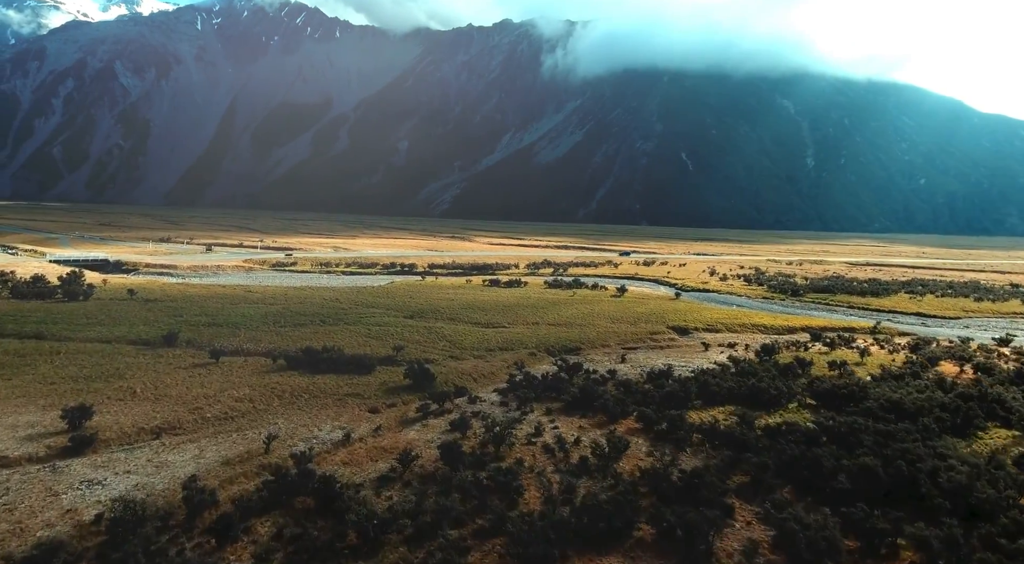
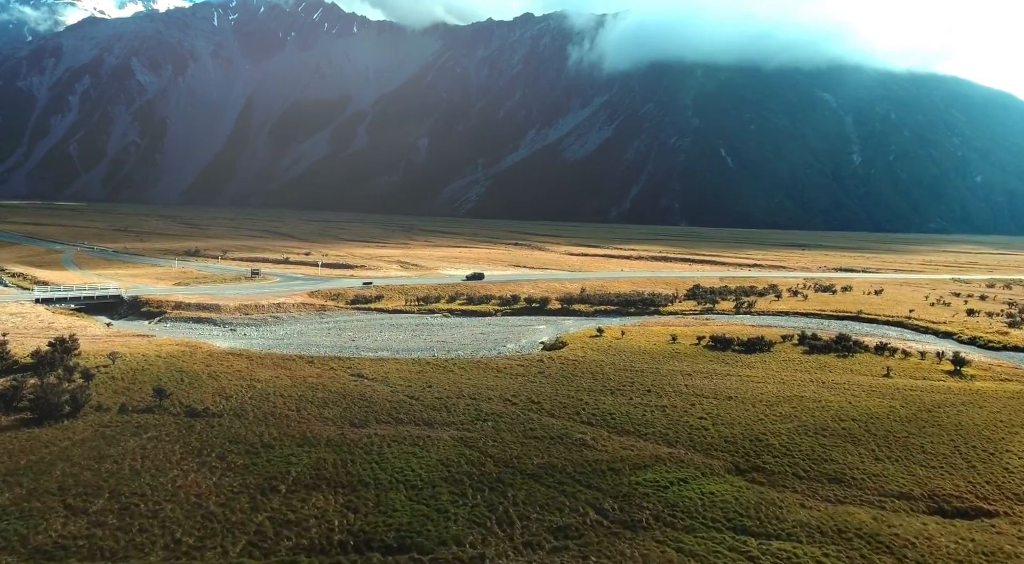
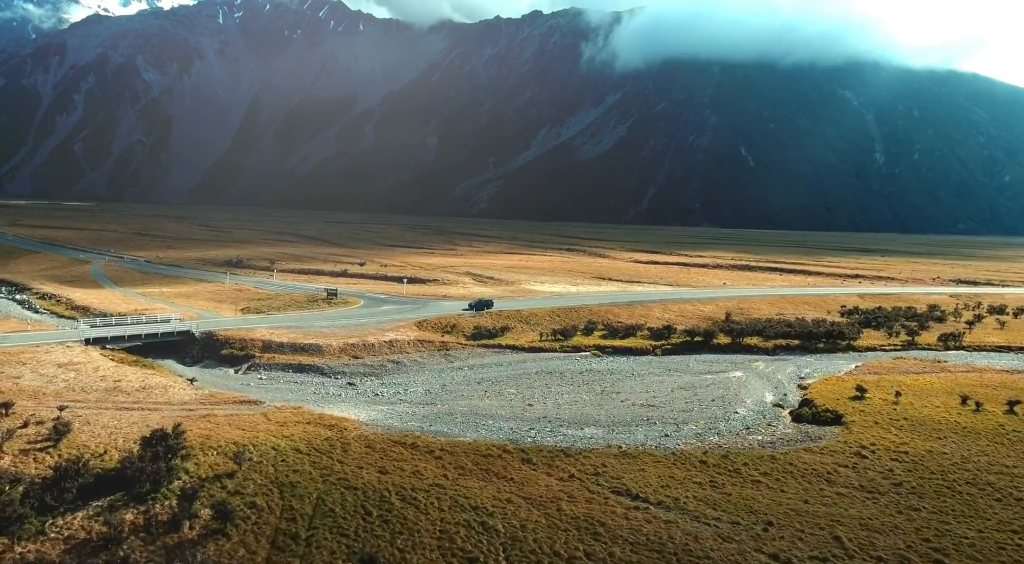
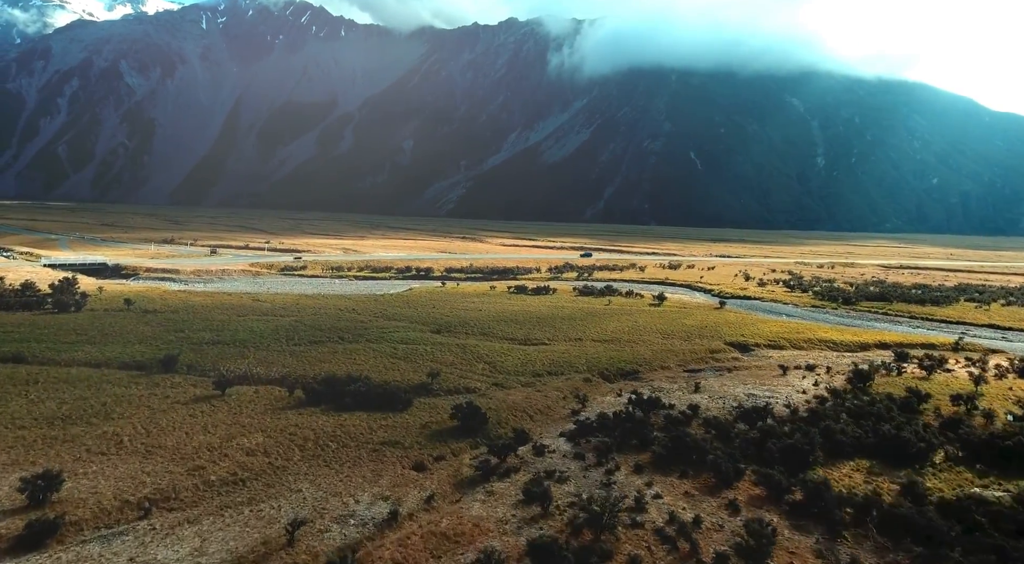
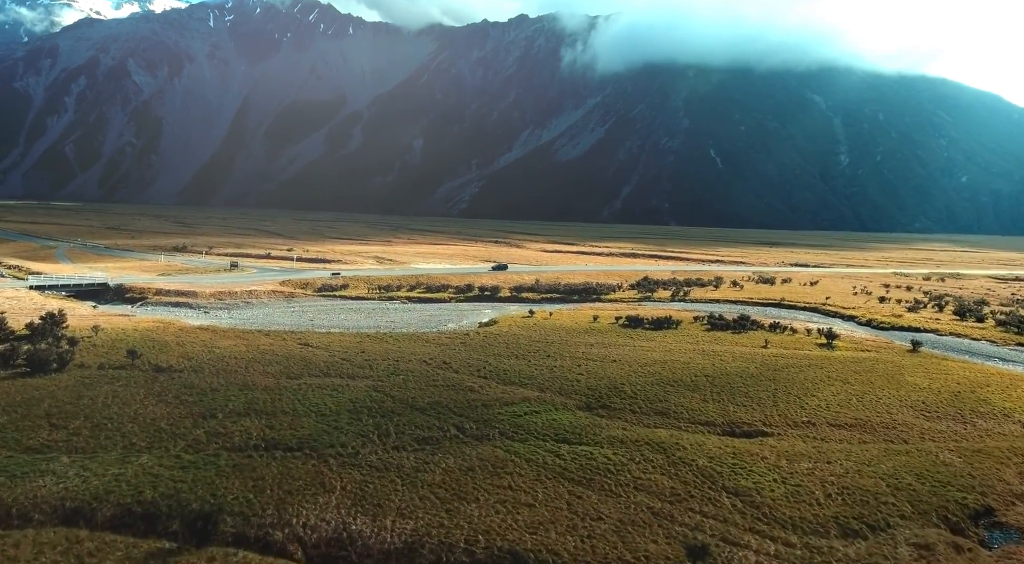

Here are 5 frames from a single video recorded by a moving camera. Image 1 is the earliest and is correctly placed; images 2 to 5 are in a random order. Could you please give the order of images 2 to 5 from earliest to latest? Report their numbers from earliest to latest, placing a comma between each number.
4, 5, 2, 3
